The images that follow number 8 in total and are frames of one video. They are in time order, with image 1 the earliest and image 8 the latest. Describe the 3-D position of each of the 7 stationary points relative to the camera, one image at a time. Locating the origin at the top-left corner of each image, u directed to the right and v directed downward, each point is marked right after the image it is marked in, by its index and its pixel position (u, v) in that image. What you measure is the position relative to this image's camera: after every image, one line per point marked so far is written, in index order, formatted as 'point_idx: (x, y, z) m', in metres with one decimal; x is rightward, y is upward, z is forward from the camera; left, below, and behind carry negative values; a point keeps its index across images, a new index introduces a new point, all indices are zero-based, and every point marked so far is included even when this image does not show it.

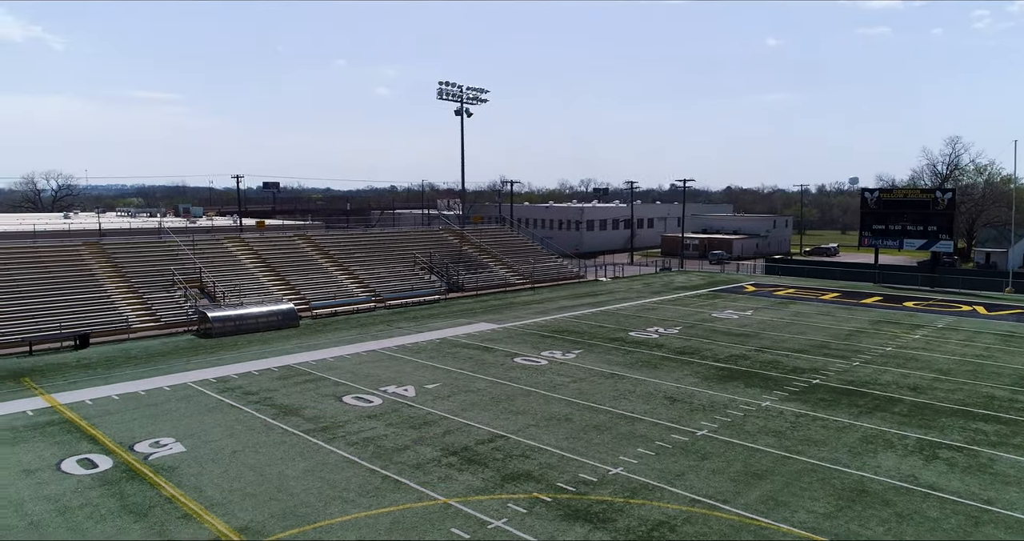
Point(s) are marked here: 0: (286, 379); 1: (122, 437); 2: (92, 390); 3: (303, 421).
0: (-6.2, -3.0, +19.5) m
1: (-8.1, -3.4, +14.8) m
2: (-10.9, -3.1, +18.6) m
3: (-4.7, -3.3, +15.9) m
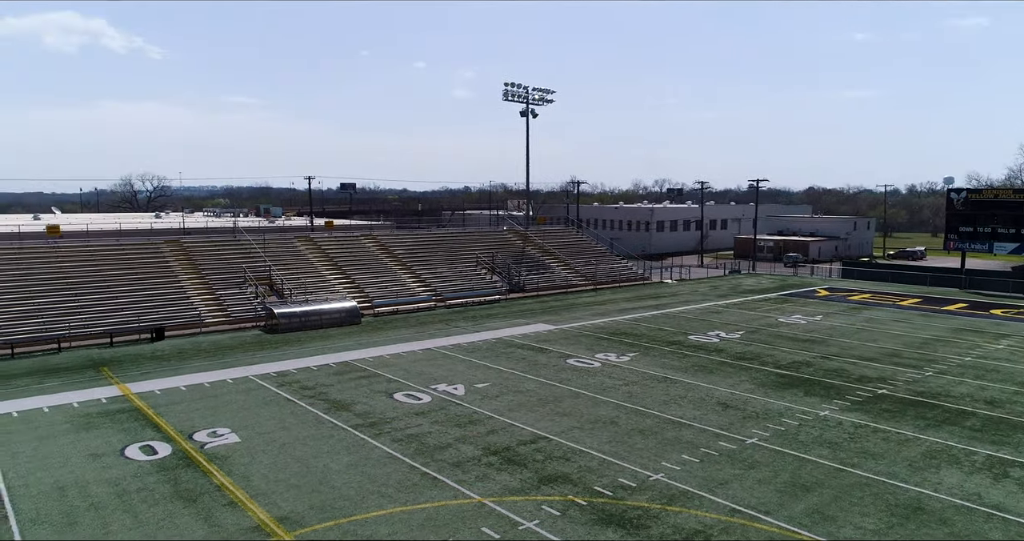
0: (-4.8, -2.9, +20.1) m
1: (-7.2, -3.4, +15.6) m
2: (-9.6, -3.0, +19.6) m
3: (-3.6, -3.3, +16.3) m
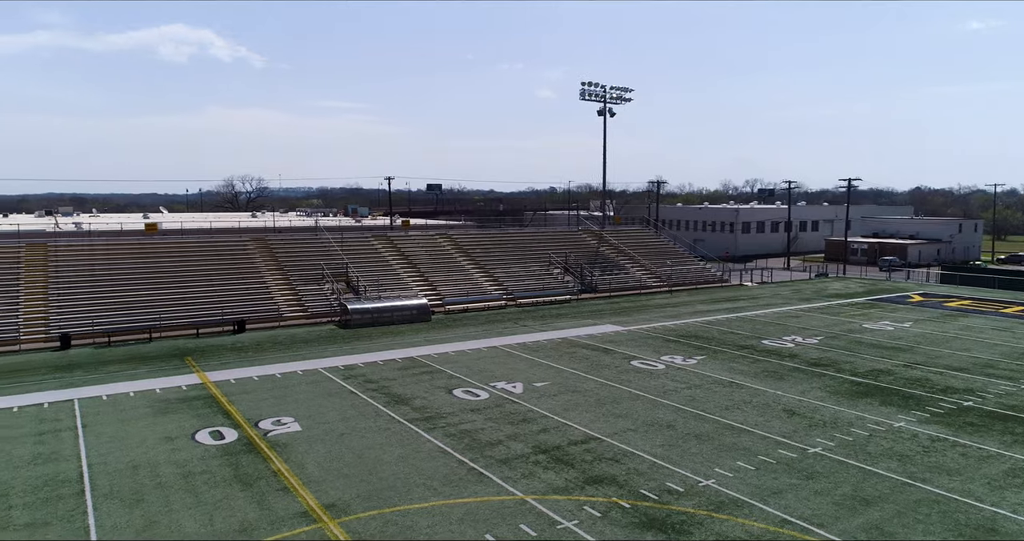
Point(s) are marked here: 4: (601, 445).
0: (-3.0, -2.9, +20.5) m
1: (-6.0, -3.3, +16.3) m
2: (-7.9, -2.9, +20.6) m
3: (-2.4, -3.2, +16.6) m
4: (+1.8, -3.5, +14.2) m
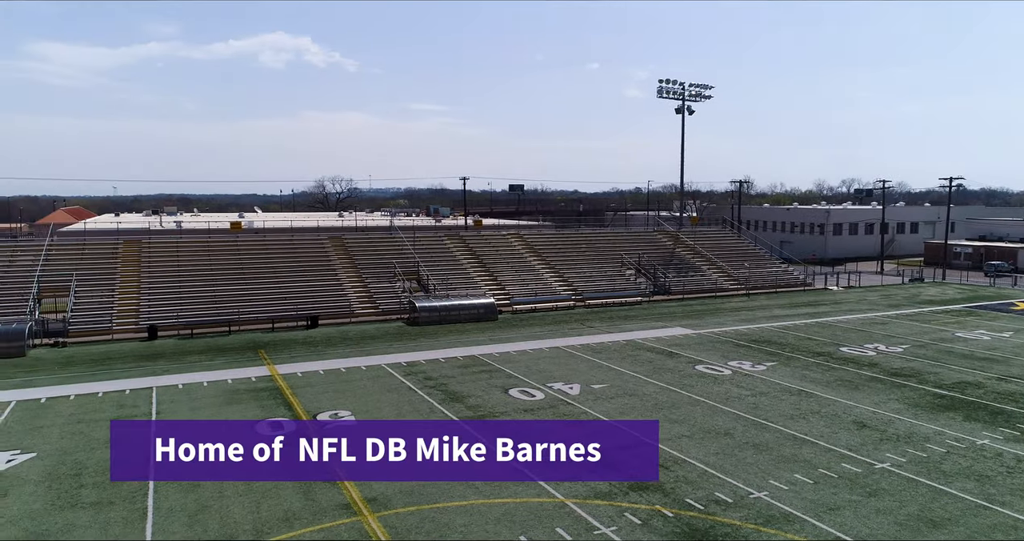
0: (-1.3, -2.8, +20.7) m
1: (-4.7, -3.2, +16.8) m
2: (-6.2, -2.8, +21.3) m
3: (-1.1, -3.2, +16.7) m
4: (+2.7, -3.5, +13.8) m
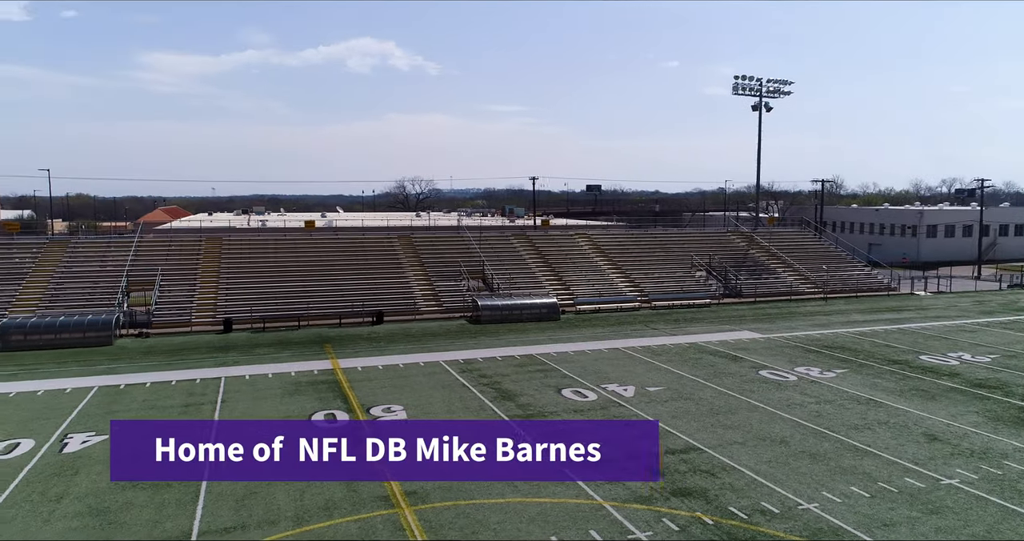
0: (+0.3, -2.8, +20.7) m
1: (-3.5, -3.1, +17.2) m
2: (-4.4, -2.7, +21.8) m
3: (0.0, -3.2, +16.7) m
4: (+3.5, -3.5, +13.4) m
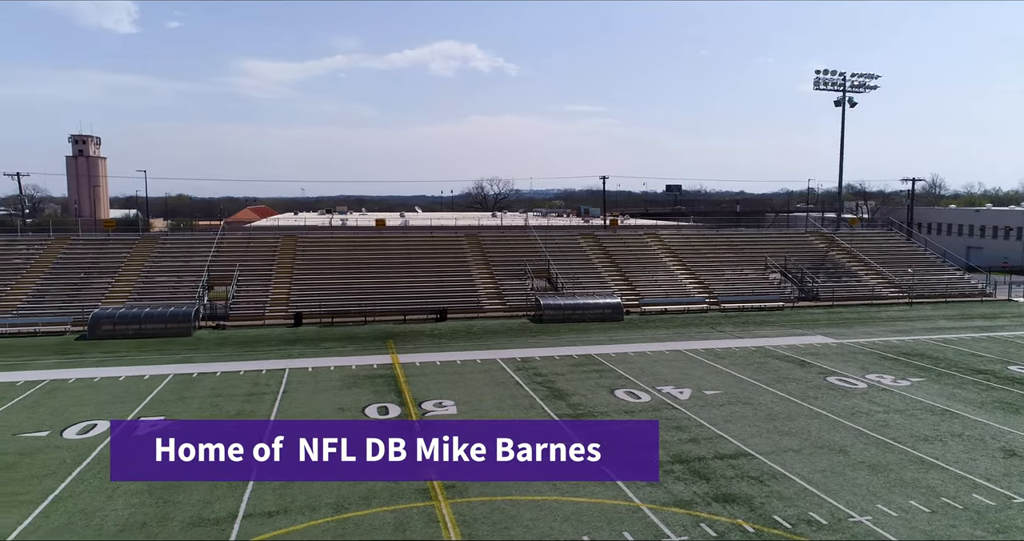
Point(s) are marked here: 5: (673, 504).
0: (+1.9, -2.8, +20.5) m
1: (-2.3, -3.0, +17.5) m
2: (-2.7, -2.6, +22.2) m
3: (+1.2, -3.1, +16.6) m
4: (+4.3, -3.5, +12.9) m
5: (+2.5, -3.6, +11.1) m
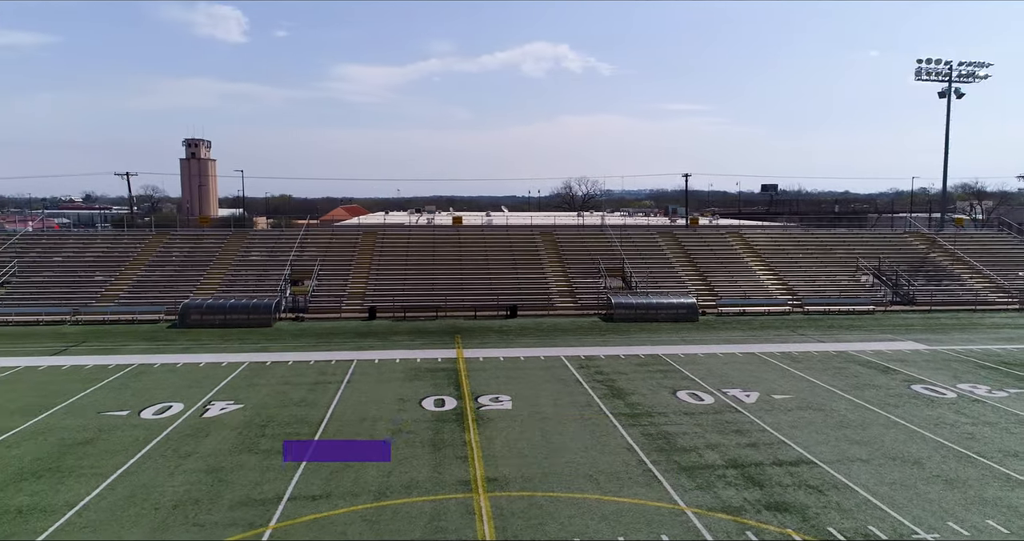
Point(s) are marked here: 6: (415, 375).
0: (+3.7, -2.7, +20.0) m
1: (-0.8, -2.9, +17.6) m
2: (-0.7, -2.5, +22.3) m
3: (+2.5, -3.1, +16.2) m
4: (+5.1, -3.4, +12.2) m
5: (+3.1, -3.6, +10.6) m
6: (-2.6, -2.8, +18.8) m
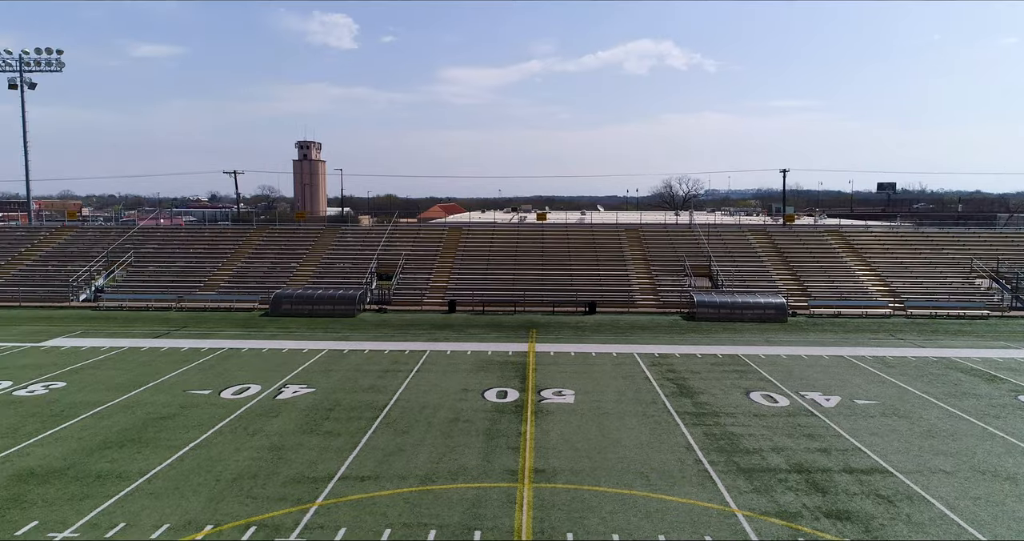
0: (+5.6, -2.6, +19.3) m
1: (+0.8, -2.7, +17.4) m
2: (+1.6, -2.3, +22.1) m
3: (+3.9, -2.9, +15.7) m
4: (+5.9, -3.3, +11.3) m
5: (+3.7, -3.4, +10.0) m
6: (-0.8, -2.6, +18.9) m
